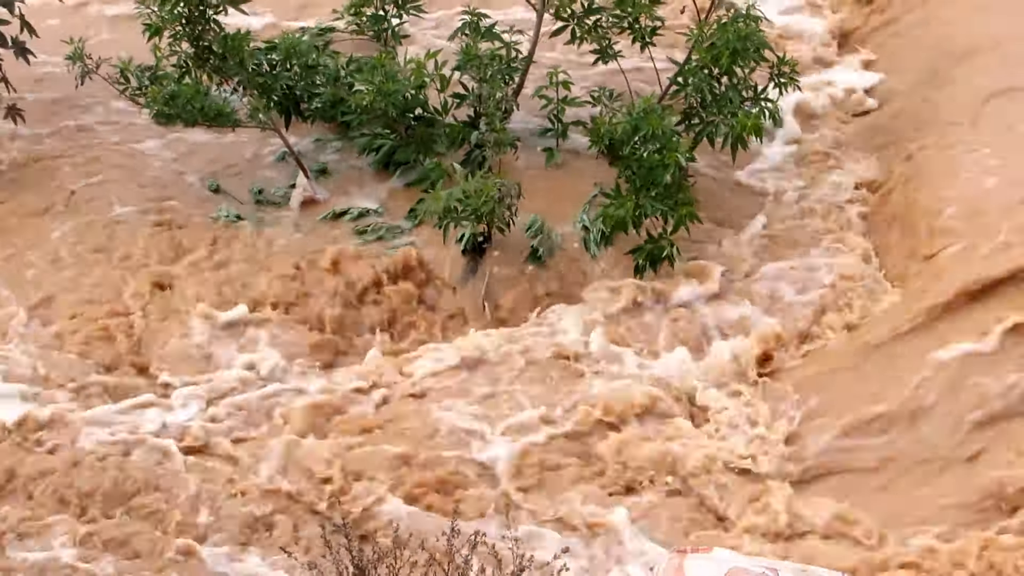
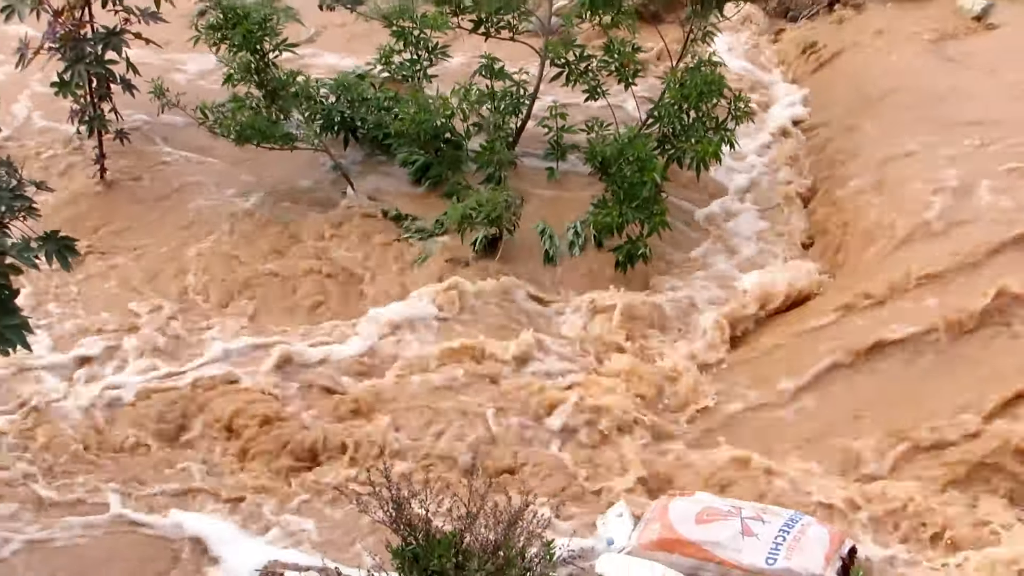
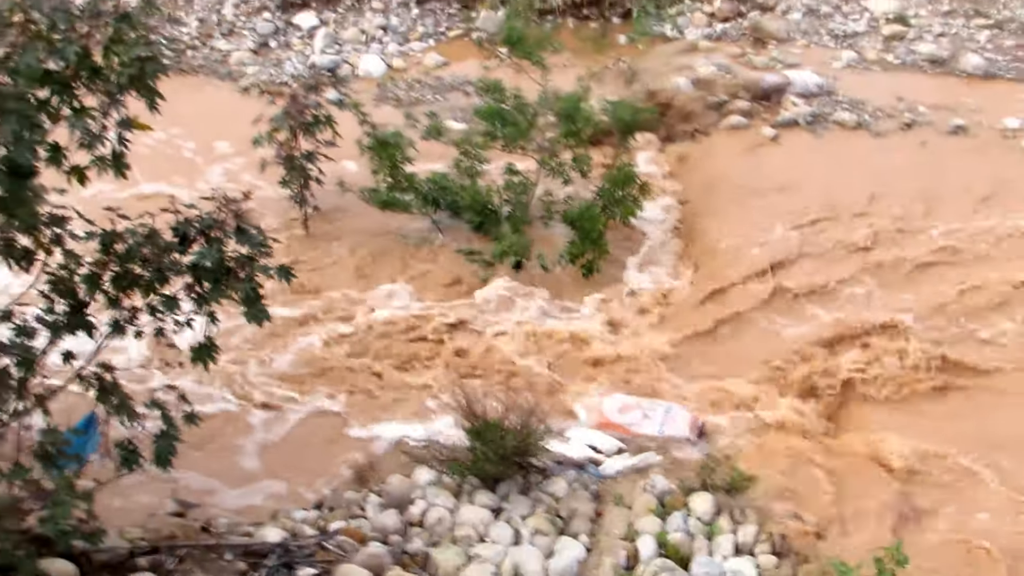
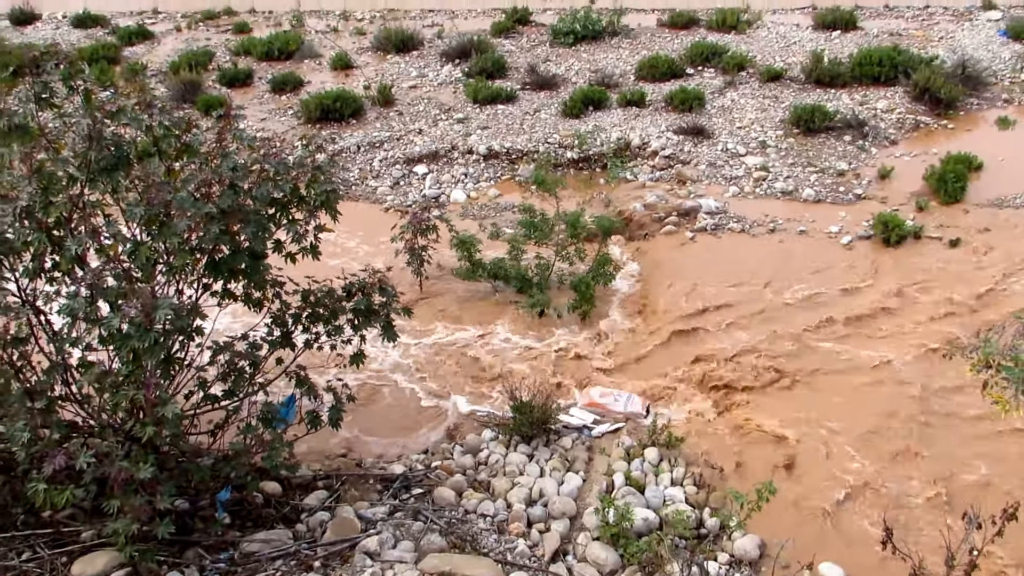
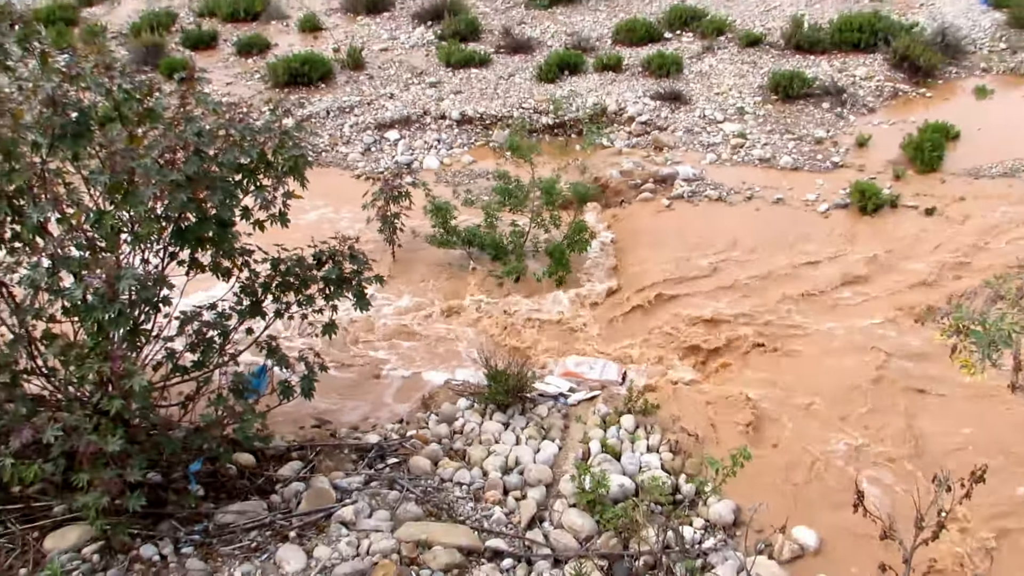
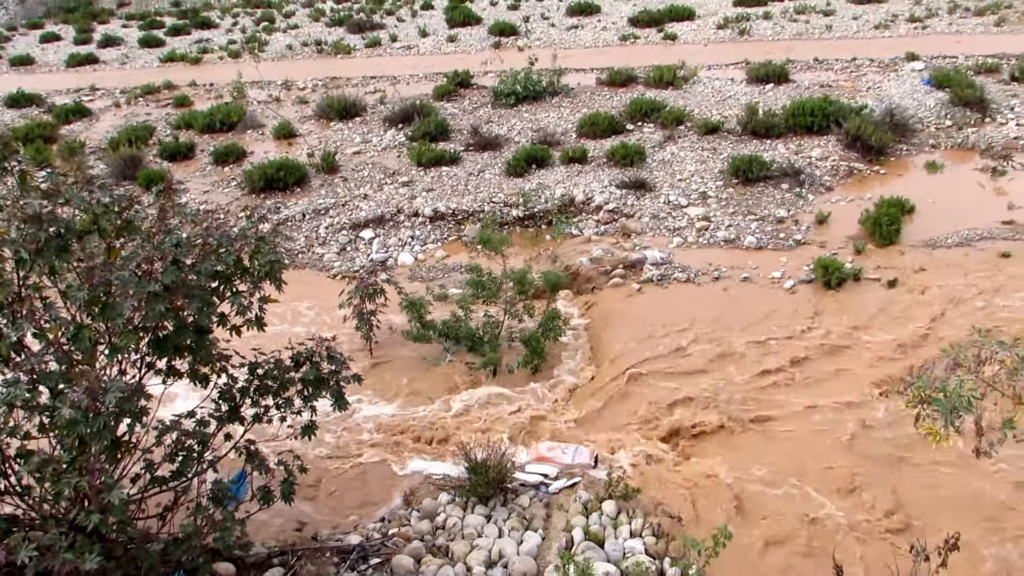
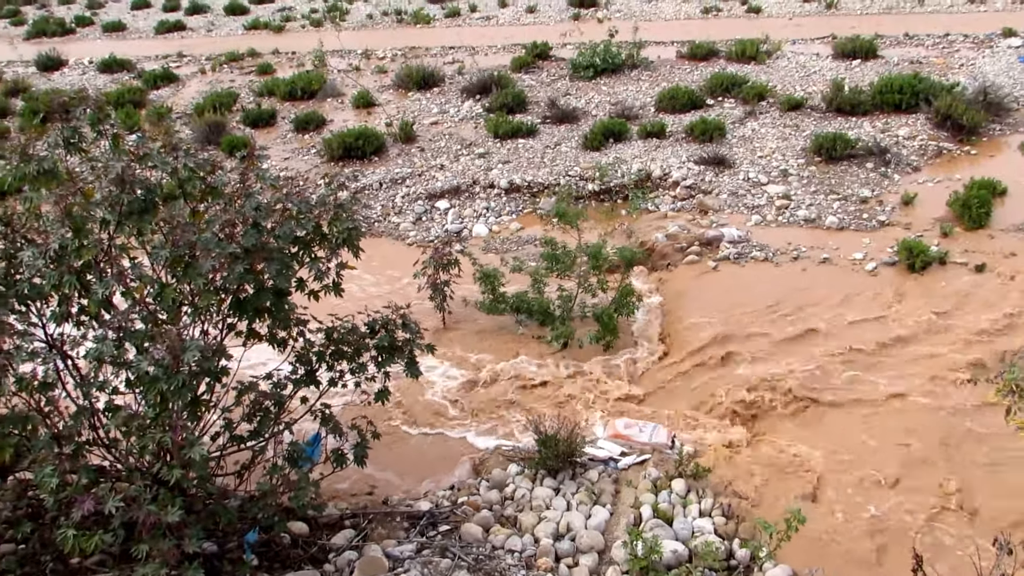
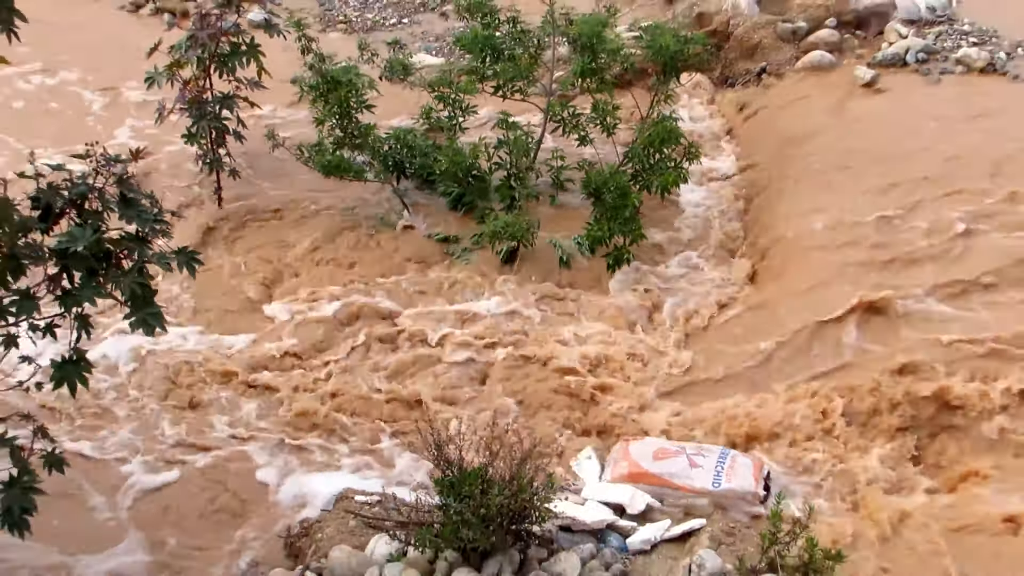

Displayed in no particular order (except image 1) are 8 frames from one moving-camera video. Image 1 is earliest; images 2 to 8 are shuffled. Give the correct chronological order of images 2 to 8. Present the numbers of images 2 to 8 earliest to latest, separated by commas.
2, 8, 3, 5, 4, 7, 6
